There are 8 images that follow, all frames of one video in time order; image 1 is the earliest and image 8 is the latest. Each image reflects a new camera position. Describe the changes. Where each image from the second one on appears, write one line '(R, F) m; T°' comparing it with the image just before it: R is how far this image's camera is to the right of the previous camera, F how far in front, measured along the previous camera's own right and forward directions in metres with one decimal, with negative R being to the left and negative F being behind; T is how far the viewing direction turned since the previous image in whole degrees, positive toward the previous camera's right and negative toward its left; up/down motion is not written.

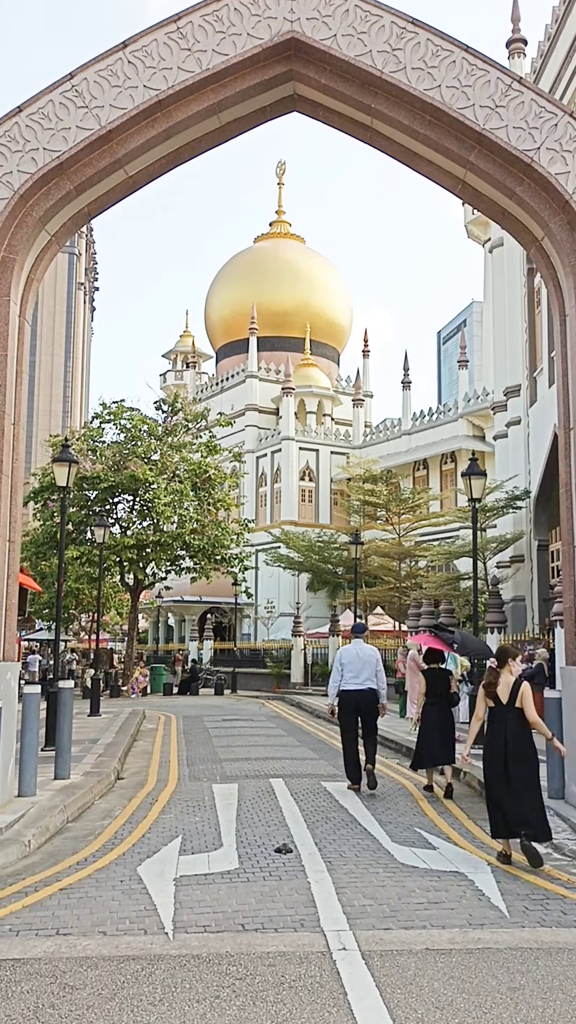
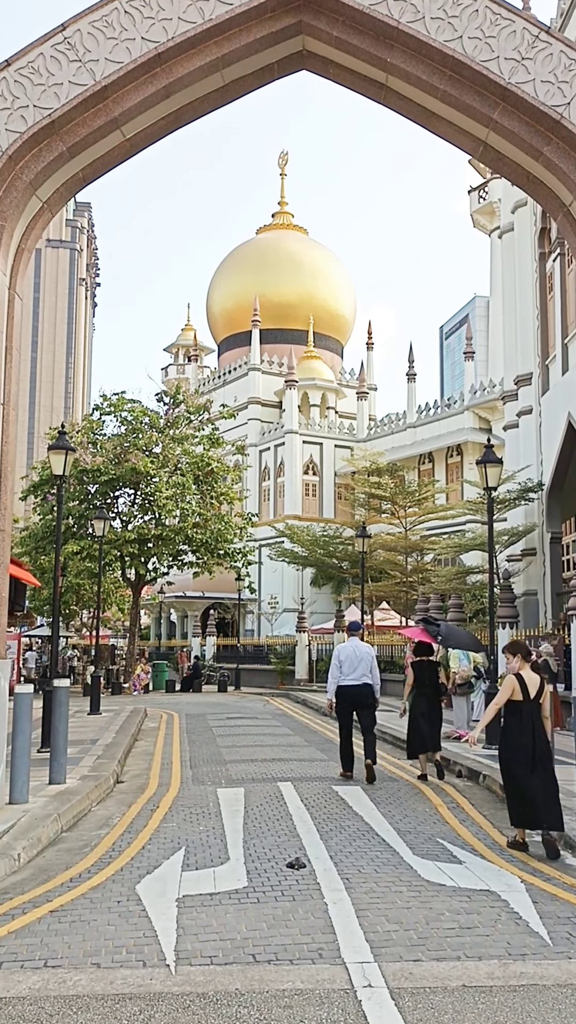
(-0.1, +0.7) m; 0°
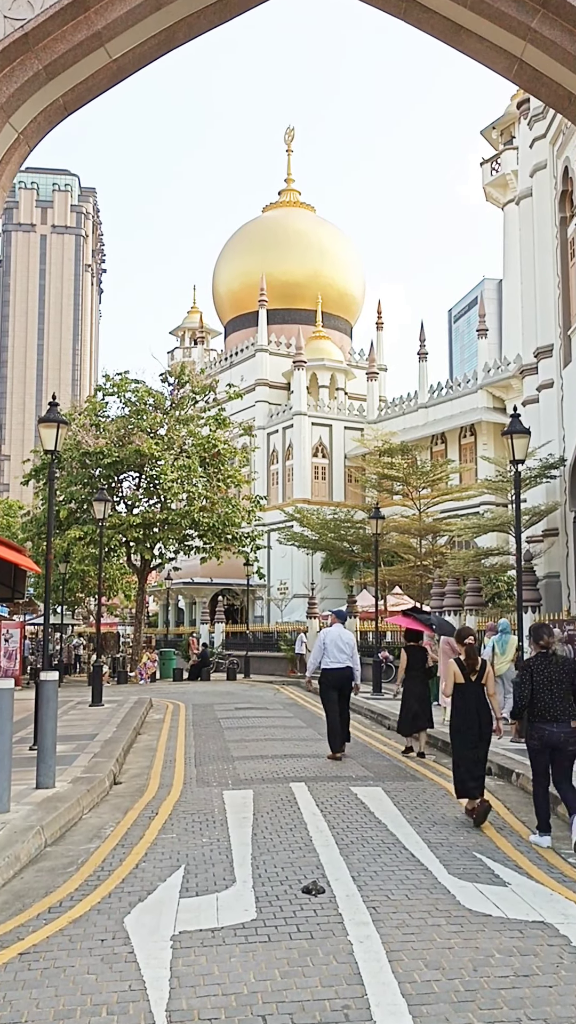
(0.0, +1.0) m; -1°
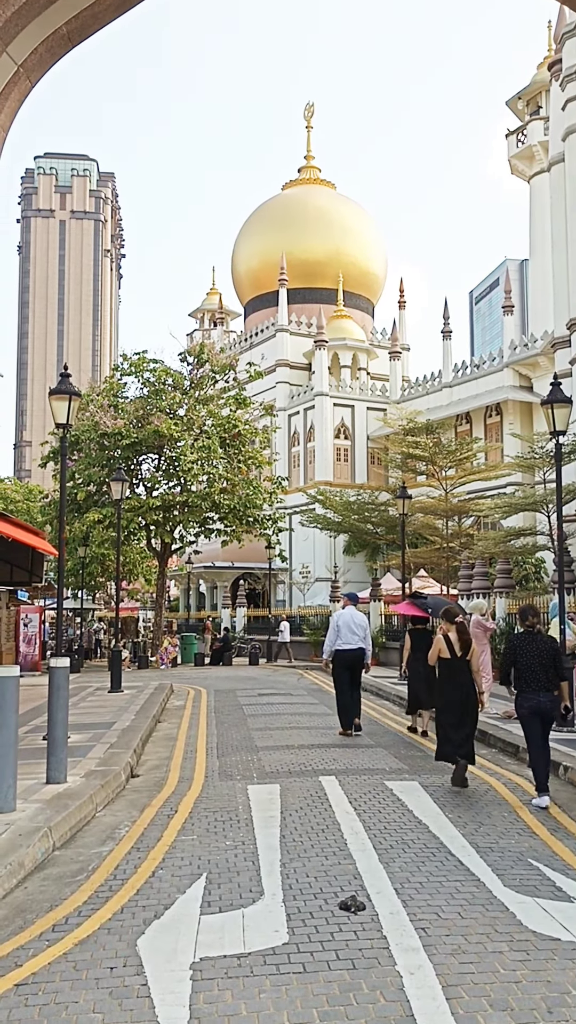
(-0.1, +0.7) m; -1°
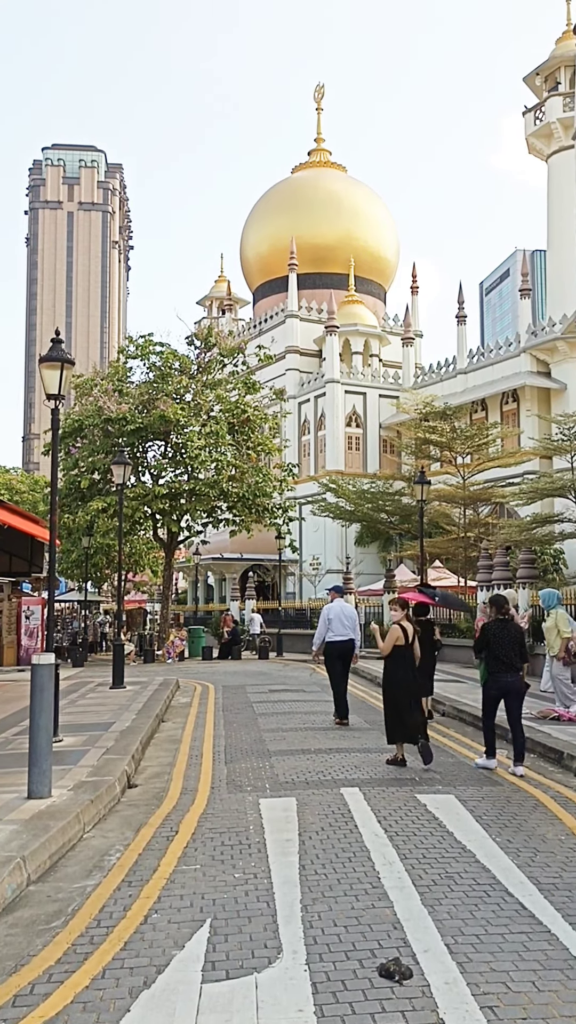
(-0.1, +1.1) m; -1°
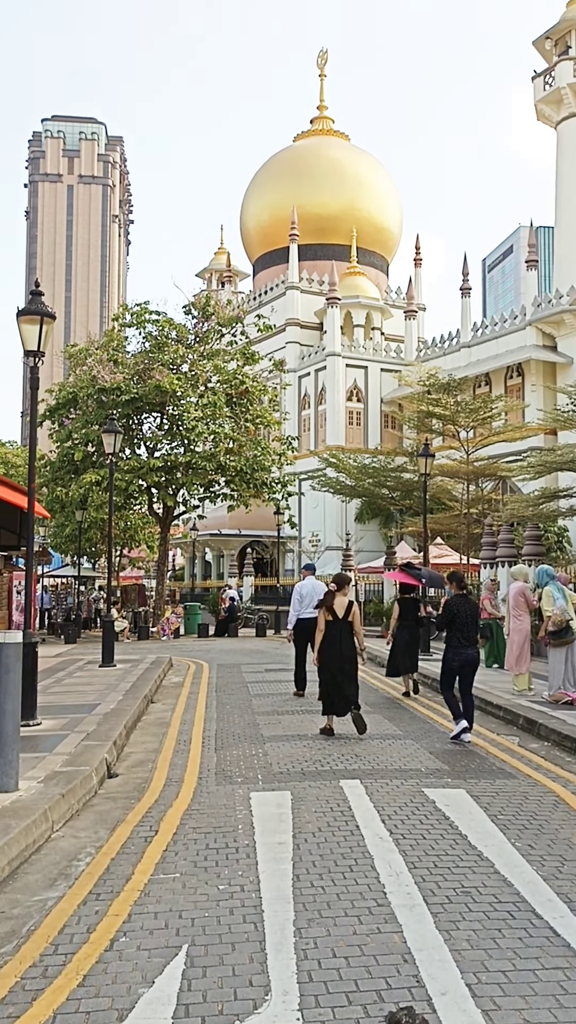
(0.0, +0.8) m; 0°
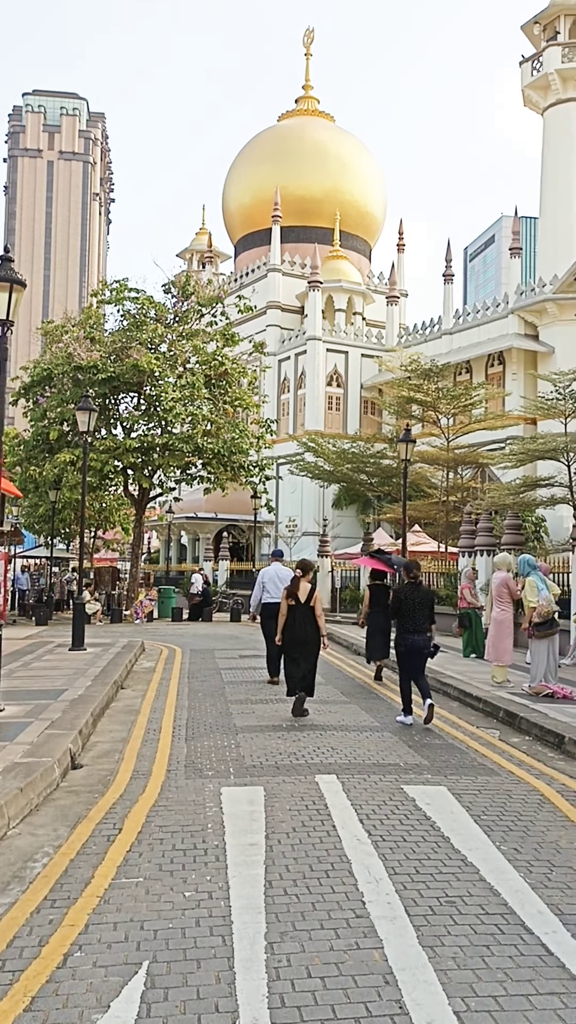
(0.0, +0.4) m; +1°
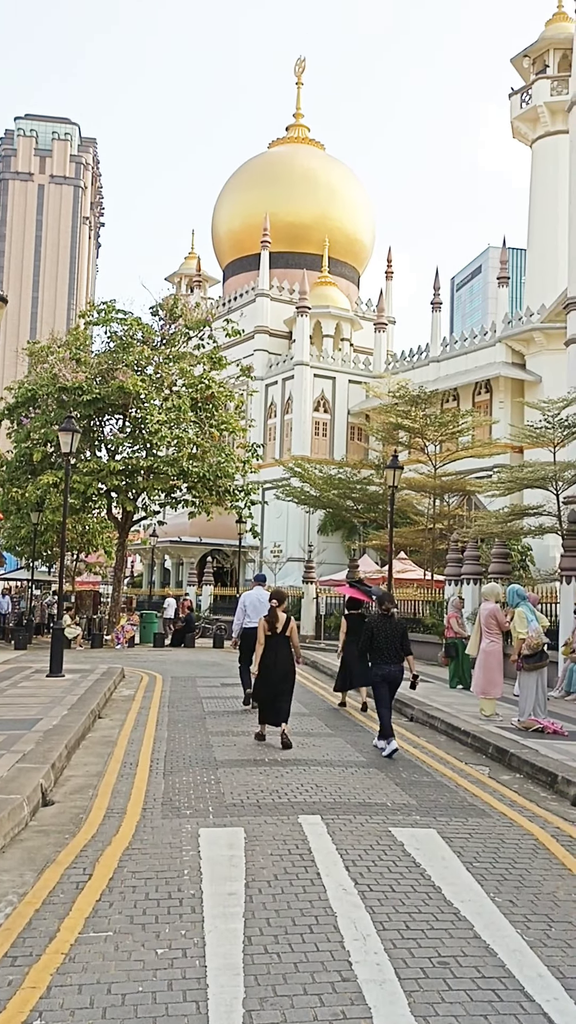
(0.0, +0.3) m; +1°
